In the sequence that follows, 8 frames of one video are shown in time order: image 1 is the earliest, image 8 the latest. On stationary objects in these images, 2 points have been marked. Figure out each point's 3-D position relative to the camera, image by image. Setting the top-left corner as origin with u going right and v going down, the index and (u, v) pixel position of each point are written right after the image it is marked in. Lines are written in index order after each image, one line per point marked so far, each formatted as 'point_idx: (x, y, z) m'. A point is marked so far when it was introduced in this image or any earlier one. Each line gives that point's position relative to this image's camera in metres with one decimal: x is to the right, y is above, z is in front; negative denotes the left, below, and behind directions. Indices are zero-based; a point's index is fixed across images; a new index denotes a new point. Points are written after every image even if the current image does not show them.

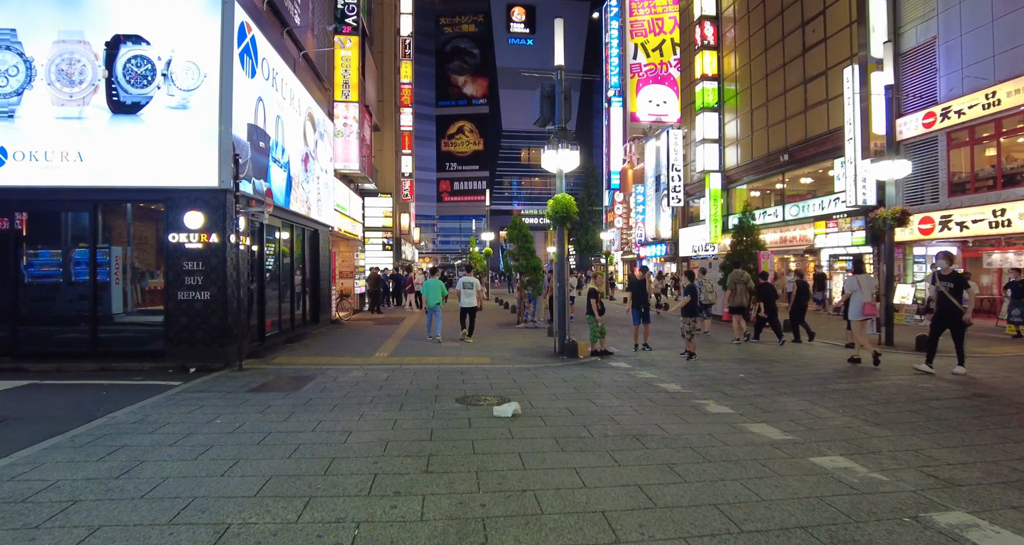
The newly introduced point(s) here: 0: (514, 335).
0: (+0.1, -1.7, +15.3) m
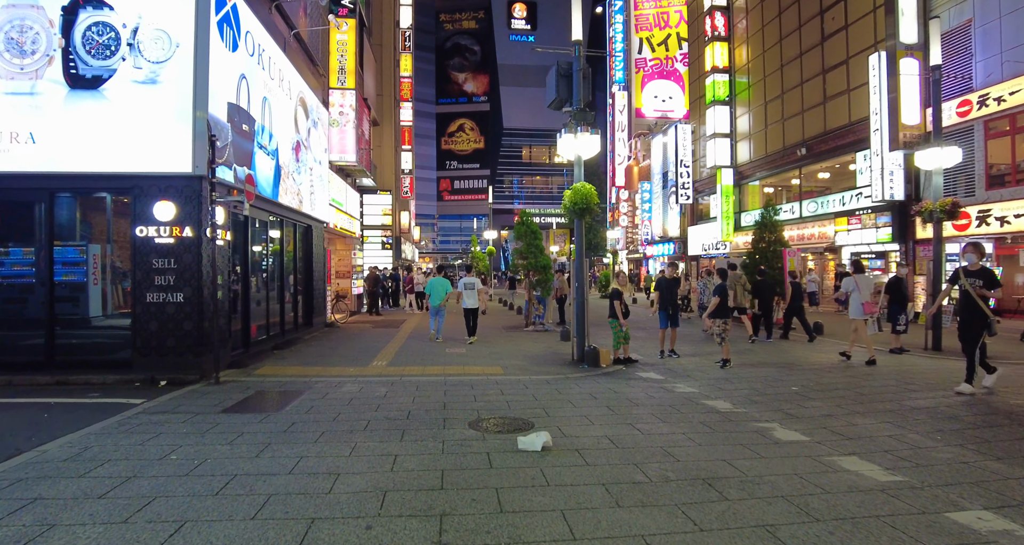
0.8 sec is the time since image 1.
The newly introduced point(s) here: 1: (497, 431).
0: (+0.3, -1.6, +14.0) m
1: (-0.1, -1.5, +5.5) m
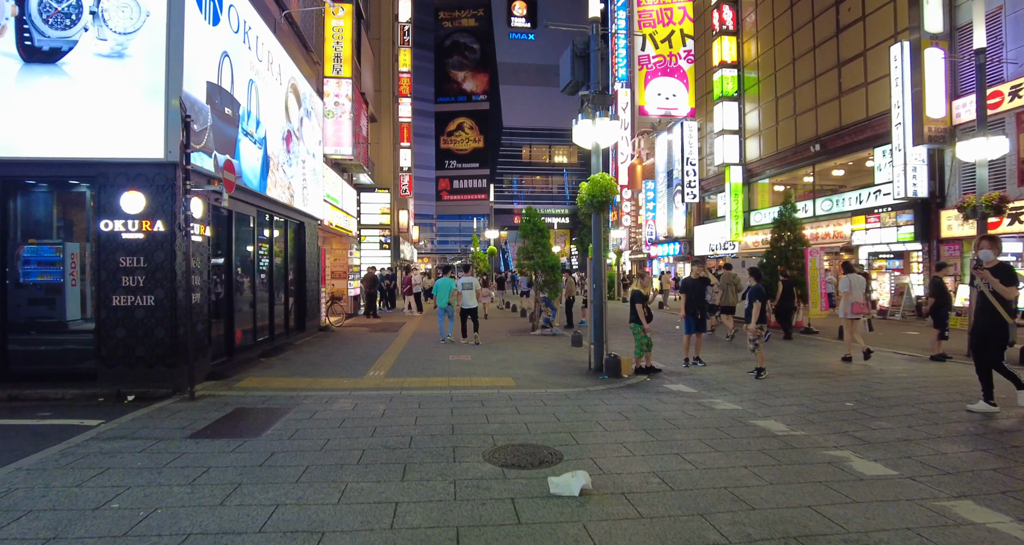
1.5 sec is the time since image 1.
0: (+0.5, -1.6, +13.1) m
1: (+0.1, -1.5, +4.5) m
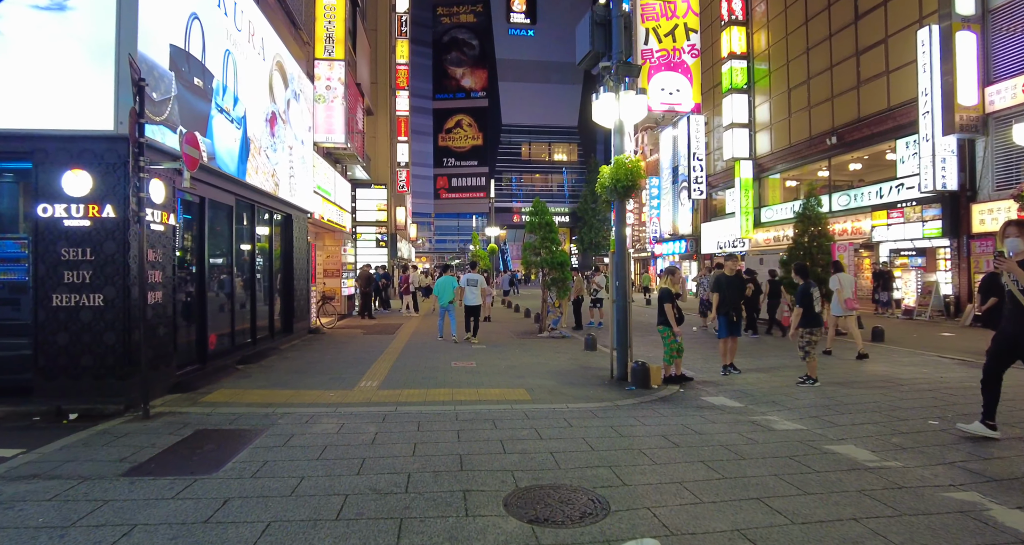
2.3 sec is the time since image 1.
0: (+0.7, -1.6, +11.9) m
1: (+0.3, -1.4, +3.3) m
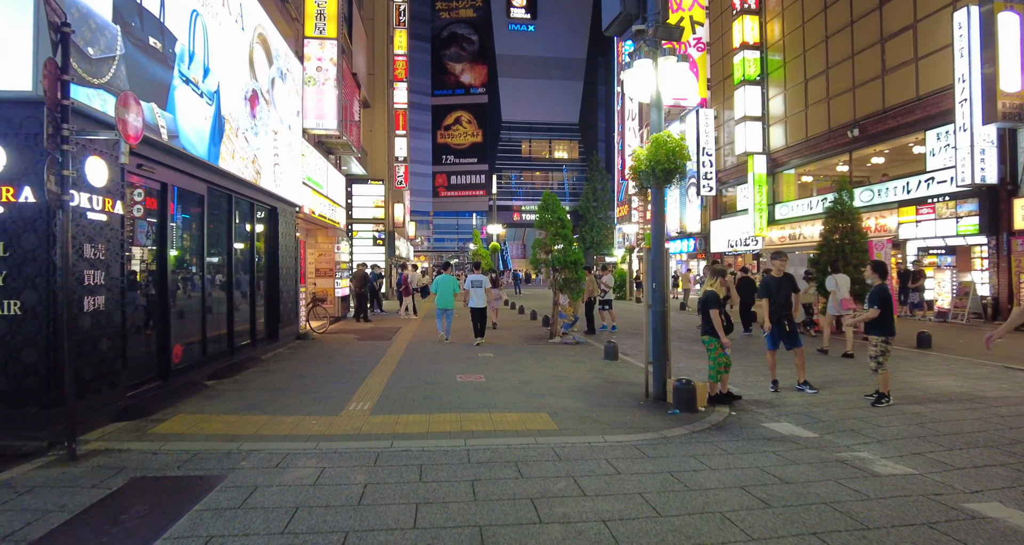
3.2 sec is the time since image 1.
0: (+0.9, -1.6, +10.6) m
1: (+0.5, -1.4, +2.0) m
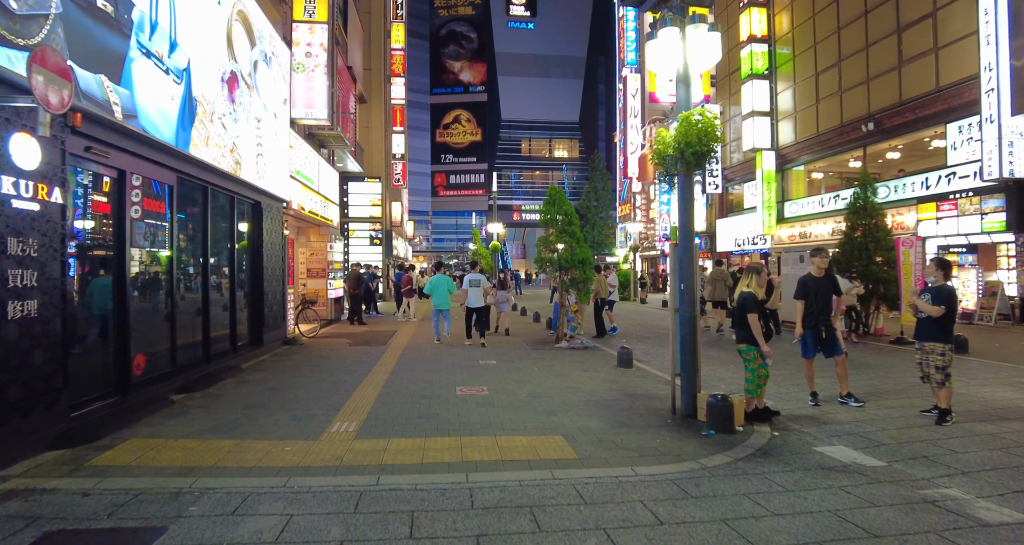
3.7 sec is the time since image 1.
0: (+0.9, -1.6, +9.7) m
1: (+0.6, -1.4, +1.1) m
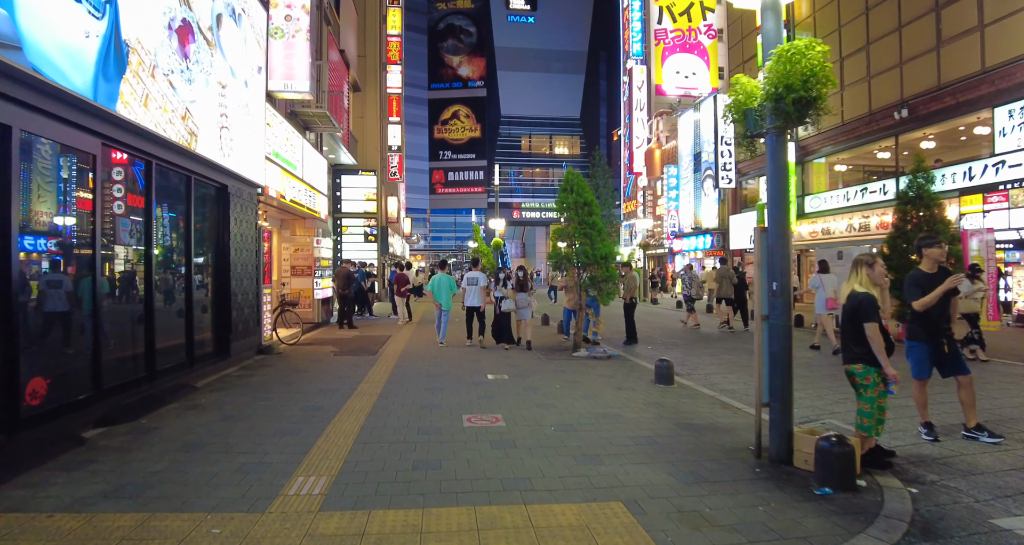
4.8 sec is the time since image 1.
0: (+1.2, -1.5, +8.0) m
1: (+0.8, -1.4, -0.6) m
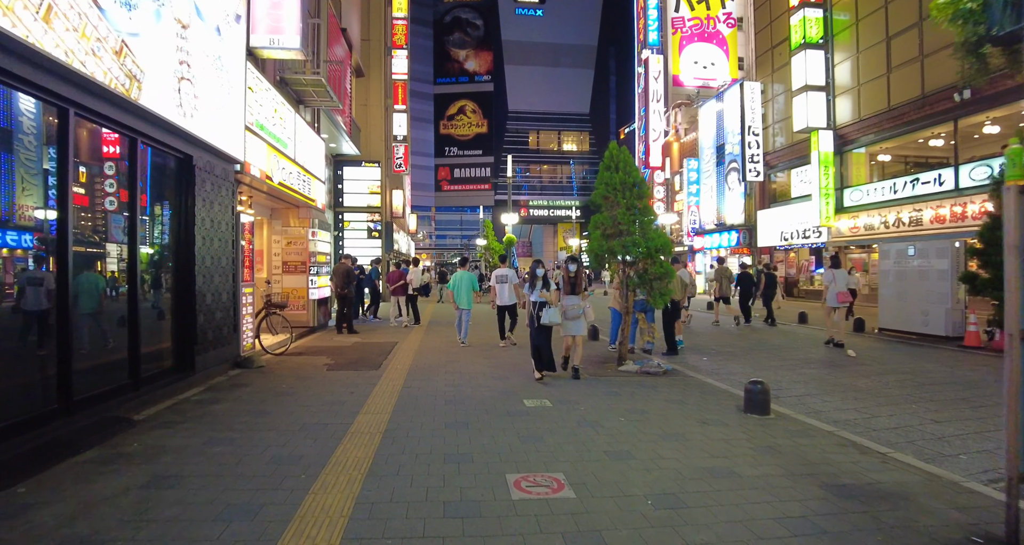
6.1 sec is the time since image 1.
0: (+1.7, -1.5, +6.1) m
1: (+1.3, -1.3, -2.5) m
